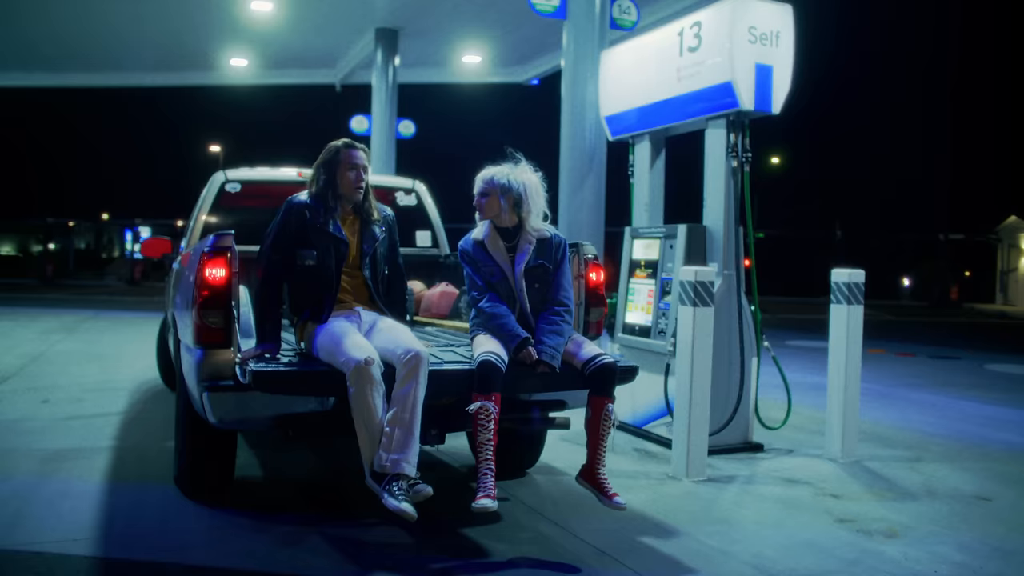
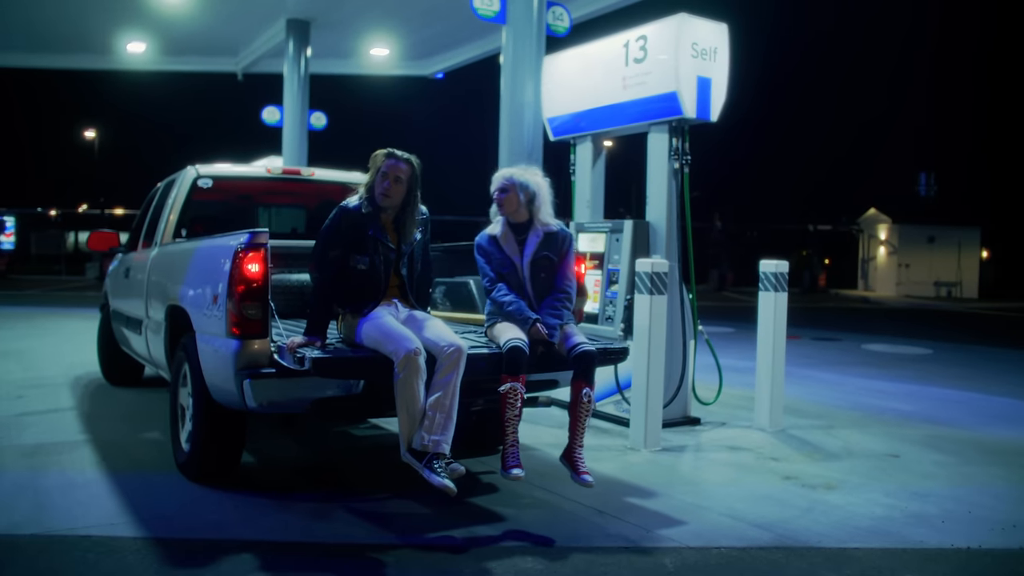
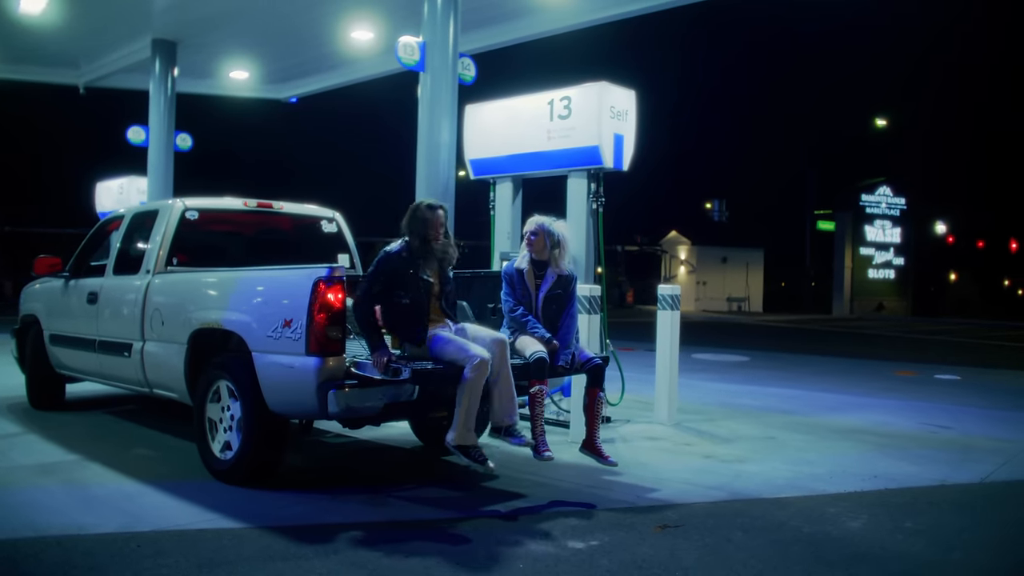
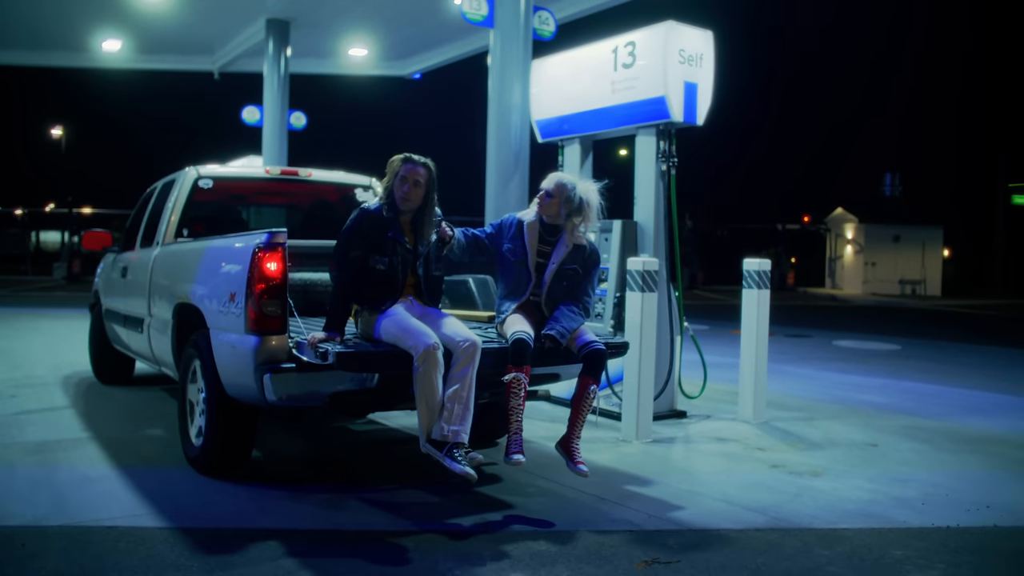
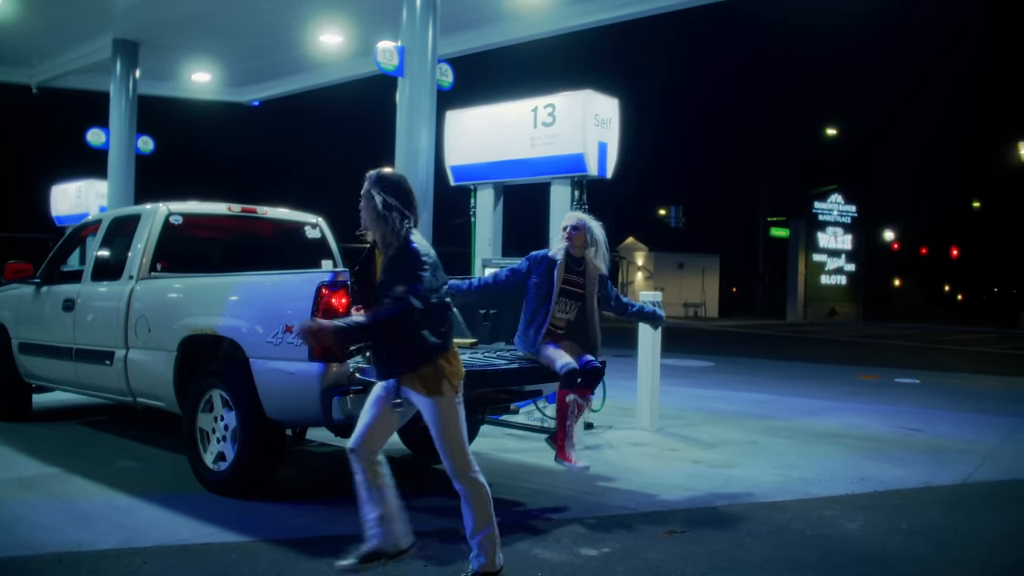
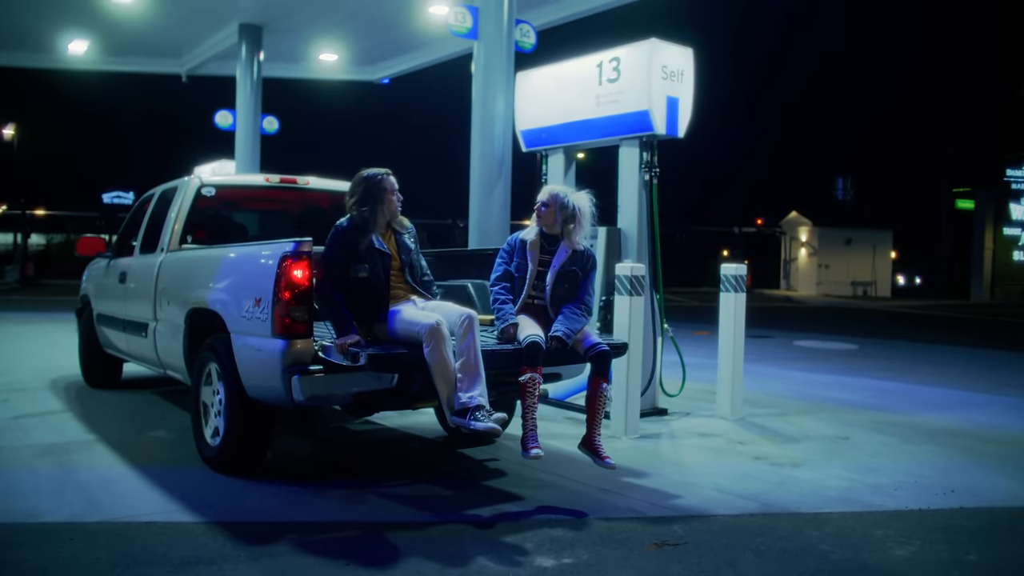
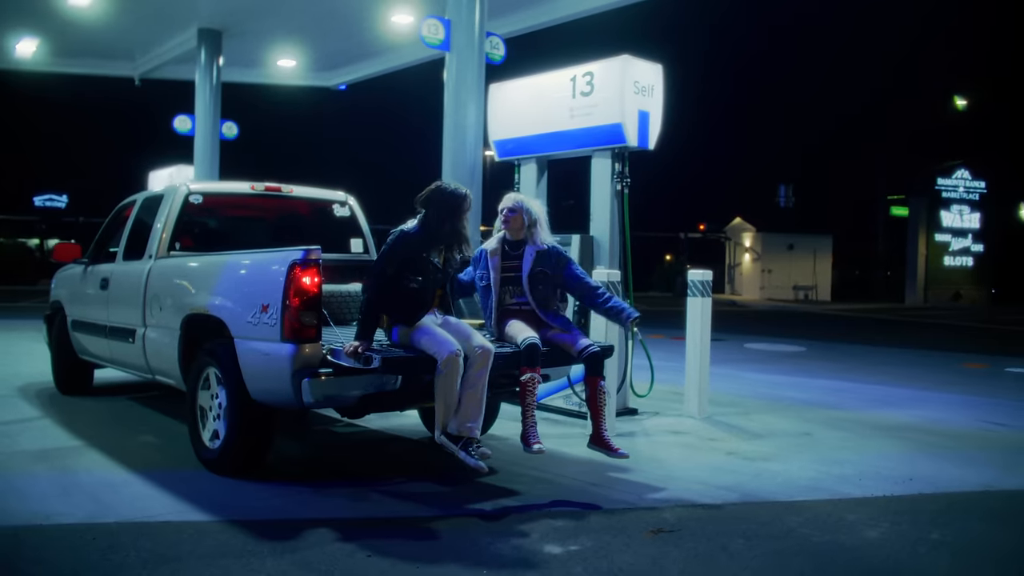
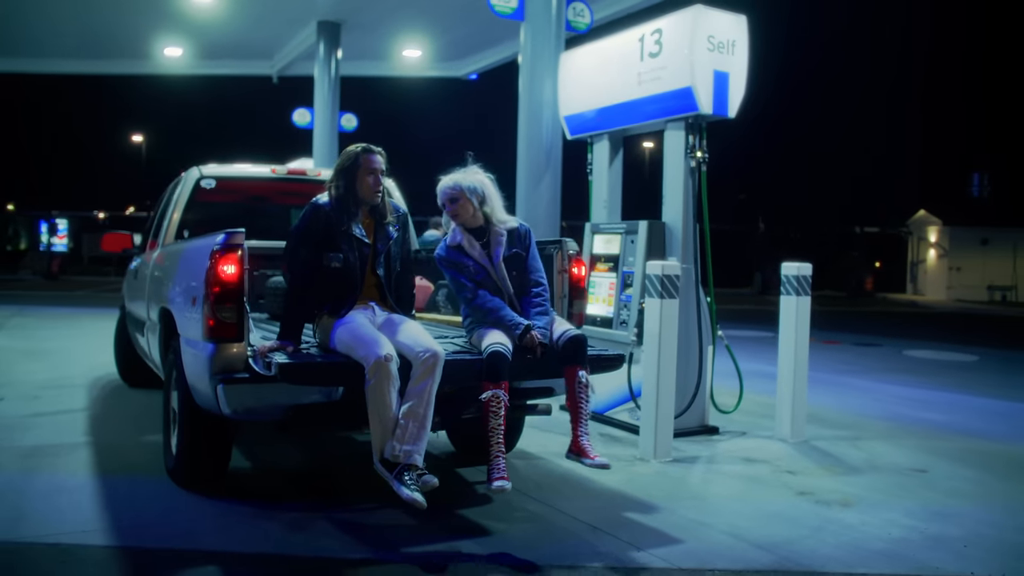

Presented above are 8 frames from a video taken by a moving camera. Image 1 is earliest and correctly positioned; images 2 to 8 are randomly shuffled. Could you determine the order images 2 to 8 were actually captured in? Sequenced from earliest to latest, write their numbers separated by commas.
8, 2, 4, 6, 7, 3, 5
